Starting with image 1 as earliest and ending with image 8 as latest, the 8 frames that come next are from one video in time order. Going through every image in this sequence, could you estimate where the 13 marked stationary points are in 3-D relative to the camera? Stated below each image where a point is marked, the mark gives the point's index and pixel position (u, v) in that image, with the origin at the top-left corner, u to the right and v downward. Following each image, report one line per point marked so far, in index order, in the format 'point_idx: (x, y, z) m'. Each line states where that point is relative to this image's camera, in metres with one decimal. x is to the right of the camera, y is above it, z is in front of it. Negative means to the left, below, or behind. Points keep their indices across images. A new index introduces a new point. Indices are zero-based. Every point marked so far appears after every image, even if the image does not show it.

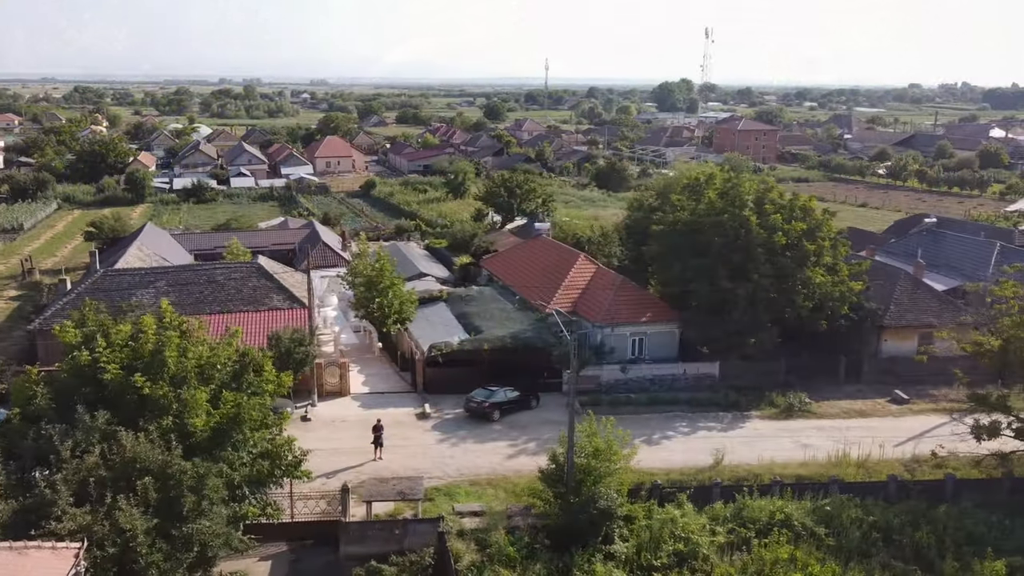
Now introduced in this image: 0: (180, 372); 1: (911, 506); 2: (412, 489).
0: (-4.6, -1.2, +11.0) m
1: (+6.5, -3.5, +12.8) m
2: (-1.6, -3.2, +12.4) m
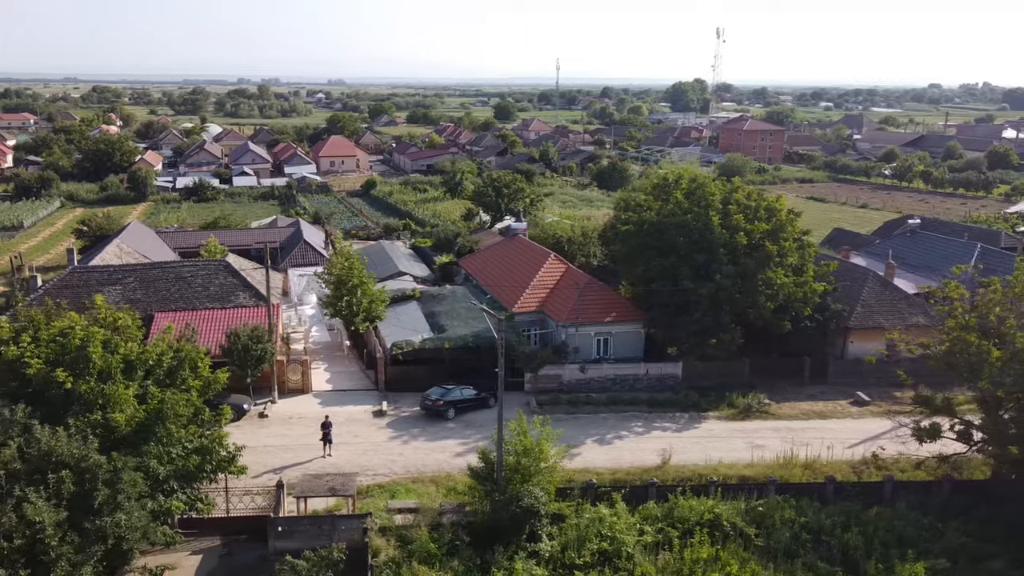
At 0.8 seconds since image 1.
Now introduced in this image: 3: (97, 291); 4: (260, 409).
0: (-5.7, -1.1, +11.1) m
1: (+5.4, -3.6, +12.8) m
2: (-2.7, -3.1, +12.5) m
3: (-10.4, -0.1, +20.0) m
4: (-5.7, -2.7, +17.9) m
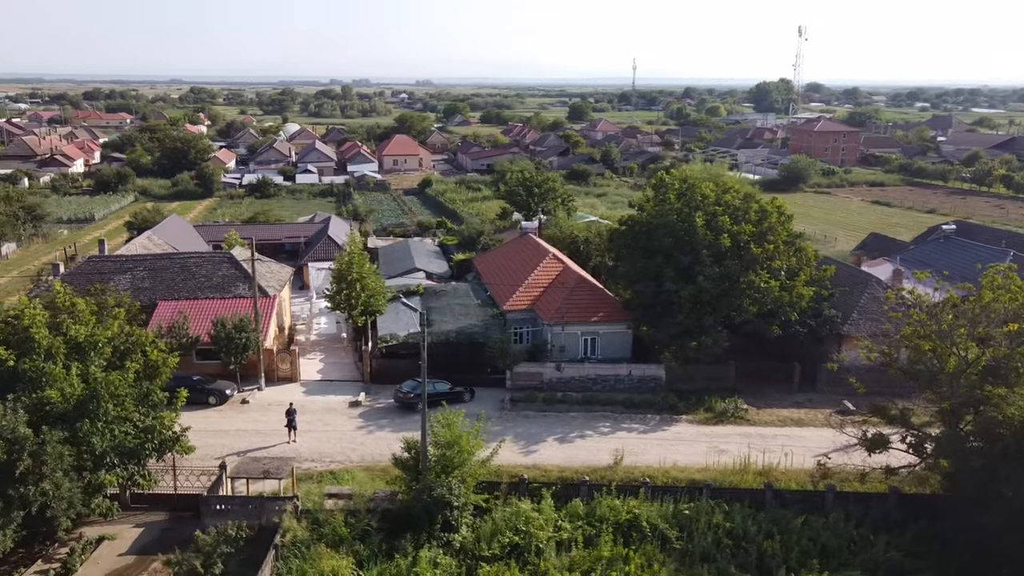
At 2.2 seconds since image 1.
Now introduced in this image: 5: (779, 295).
0: (-7.0, -0.9, +11.9) m
1: (+4.2, -3.6, +12.5) m
2: (-3.9, -3.0, +13.1) m
3: (-10.8, +0.3, +21.2) m
4: (-6.3, -2.5, +18.7) m
5: (+6.4, -0.2, +19.0) m
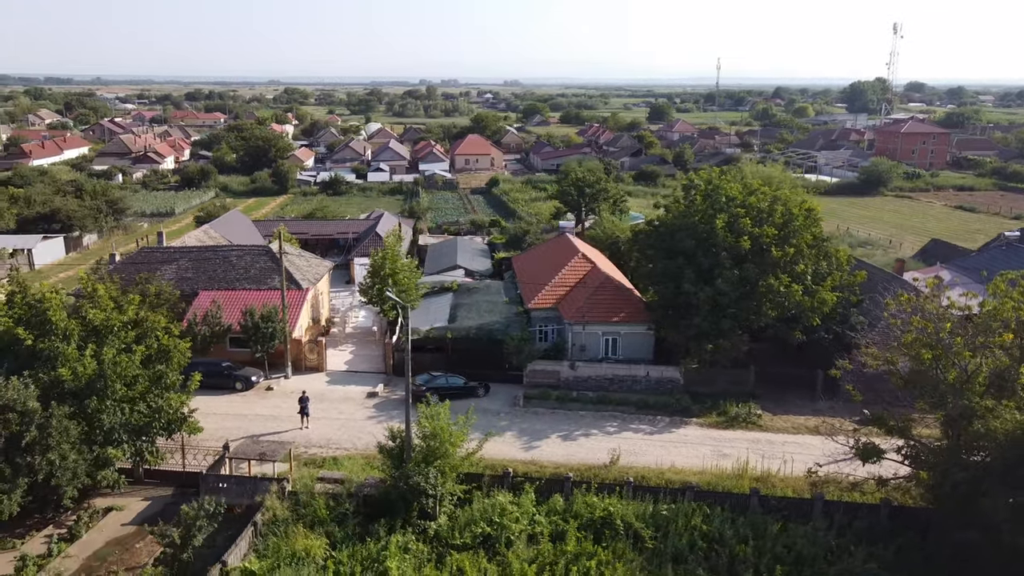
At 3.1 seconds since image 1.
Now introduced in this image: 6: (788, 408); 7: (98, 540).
0: (-7.3, -0.7, +12.9) m
1: (+3.9, -3.6, +12.4) m
2: (-4.1, -2.8, +13.7) m
3: (-10.1, +0.5, +22.5) m
4: (-6.0, -2.3, +19.5) m
5: (+6.8, -0.3, +18.6) m
6: (+6.5, -2.8, +18.6) m
7: (-6.3, -3.9, +12.2) m
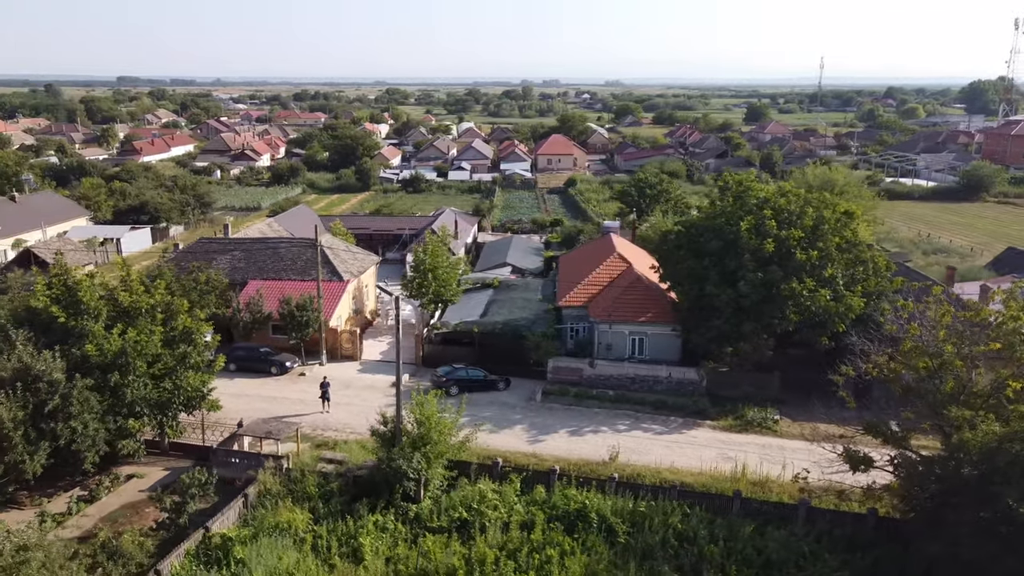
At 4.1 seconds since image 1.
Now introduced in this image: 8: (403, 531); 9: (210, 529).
0: (-7.5, -0.4, +14.1) m
1: (+3.5, -3.7, +12.3) m
2: (-4.3, -2.6, +14.6) m
3: (-9.1, +0.9, +24.0) m
4: (-5.4, -2.1, +20.6) m
5: (+7.2, -0.4, +18.1) m
6: (+6.8, -2.9, +18.2) m
7: (-6.7, -3.6, +13.3) m
8: (-1.7, -3.8, +12.3) m
9: (-4.4, -3.5, +11.5) m
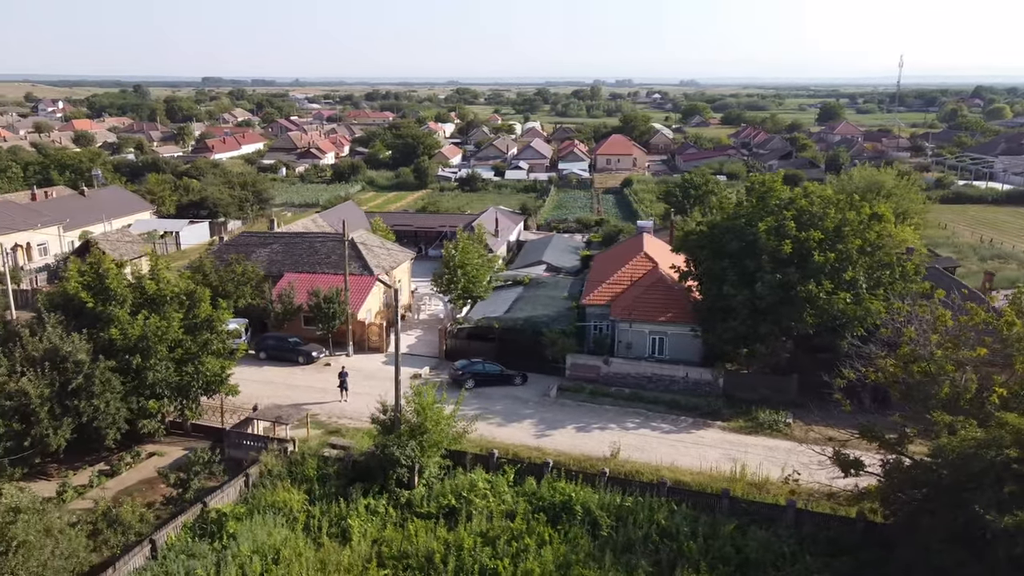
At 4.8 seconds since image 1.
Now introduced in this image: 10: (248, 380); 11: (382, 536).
0: (-7.4, -0.2, +15.1) m
1: (+3.2, -3.6, +12.3) m
2: (-4.3, -2.5, +15.2) m
3: (-8.2, +1.2, +25.0) m
4: (-4.9, -1.9, +21.3) m
5: (+7.5, -0.4, +17.8) m
6: (+7.1, -3.0, +17.9) m
7: (-6.8, -3.4, +14.2) m
8: (-1.9, -3.7, +12.7) m
9: (-4.7, -3.3, +12.2) m
10: (-6.5, -2.3, +19.6) m
11: (-2.0, -3.8, +12.0) m
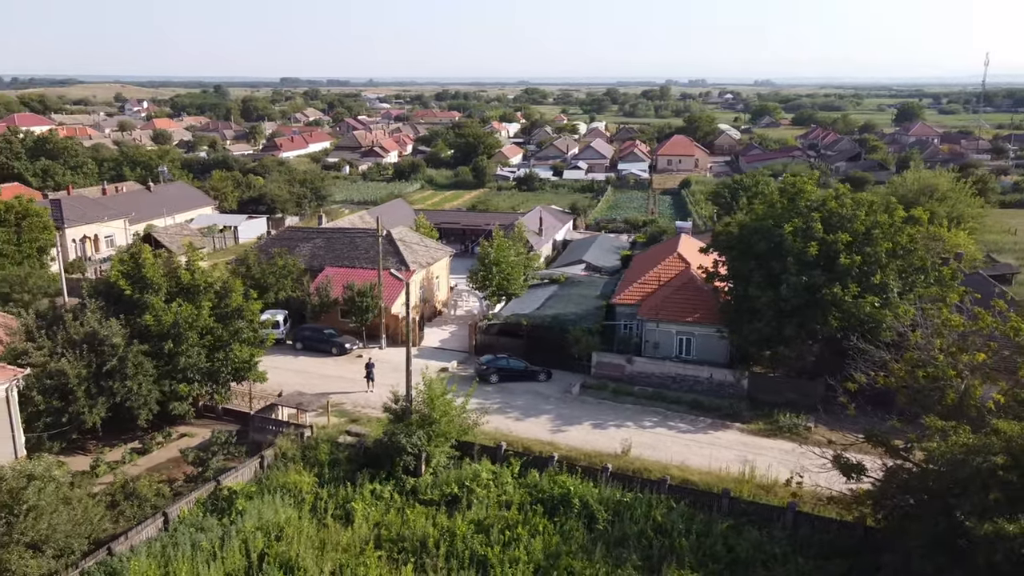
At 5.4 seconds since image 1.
0: (-7.2, +0.1, +16.0) m
1: (+3.2, -3.6, +12.3) m
2: (-4.0, -2.3, +15.9) m
3: (-7.1, +1.4, +25.9) m
4: (-4.2, -1.7, +22.0) m
5: (+7.9, -0.5, +17.5) m
6: (+7.5, -3.0, +17.6) m
7: (-6.6, -3.2, +15.0) m
8: (-1.9, -3.5, +13.2) m
9: (-4.7, -3.2, +12.9) m
10: (-5.9, -2.1, +20.4) m
11: (-2.0, -3.7, +12.5) m
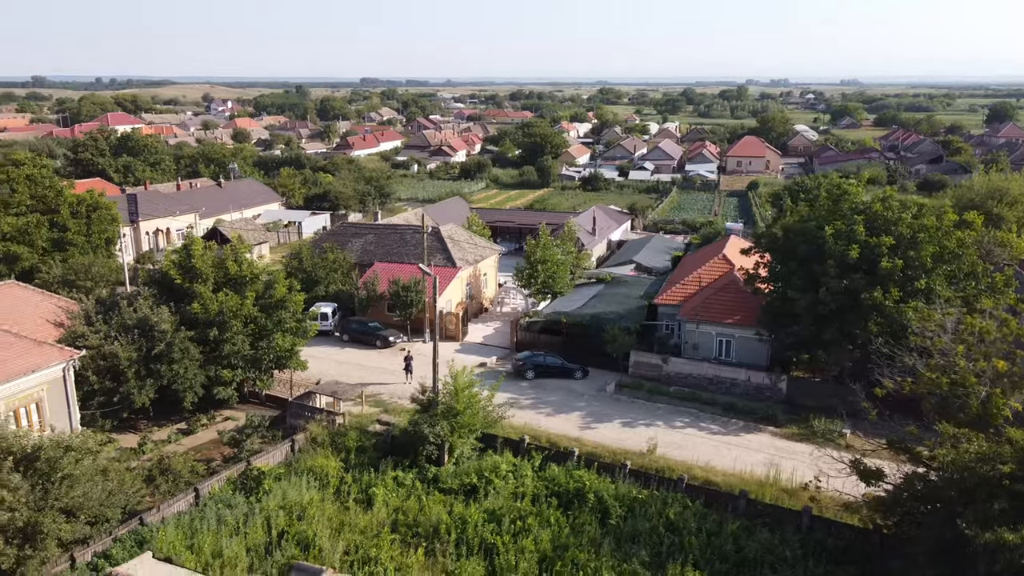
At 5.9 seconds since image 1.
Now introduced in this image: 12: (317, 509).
0: (-6.5, +0.3, +16.8) m
1: (+3.4, -3.6, +12.3) m
2: (-3.5, -2.2, +16.5) m
3: (-5.5, +1.6, +26.8) m
4: (-3.0, -1.6, +22.5) m
5: (+8.6, -0.6, +17.0) m
6: (+8.2, -3.1, +17.2) m
7: (-6.2, -3.0, +15.8) m
8: (-1.6, -3.4, +13.6) m
9: (-4.4, -3.0, +13.6) m
10: (-4.9, -1.9, +21.1) m
11: (-1.8, -3.6, +12.9) m
12: (-3.1, -3.5, +12.4) m
